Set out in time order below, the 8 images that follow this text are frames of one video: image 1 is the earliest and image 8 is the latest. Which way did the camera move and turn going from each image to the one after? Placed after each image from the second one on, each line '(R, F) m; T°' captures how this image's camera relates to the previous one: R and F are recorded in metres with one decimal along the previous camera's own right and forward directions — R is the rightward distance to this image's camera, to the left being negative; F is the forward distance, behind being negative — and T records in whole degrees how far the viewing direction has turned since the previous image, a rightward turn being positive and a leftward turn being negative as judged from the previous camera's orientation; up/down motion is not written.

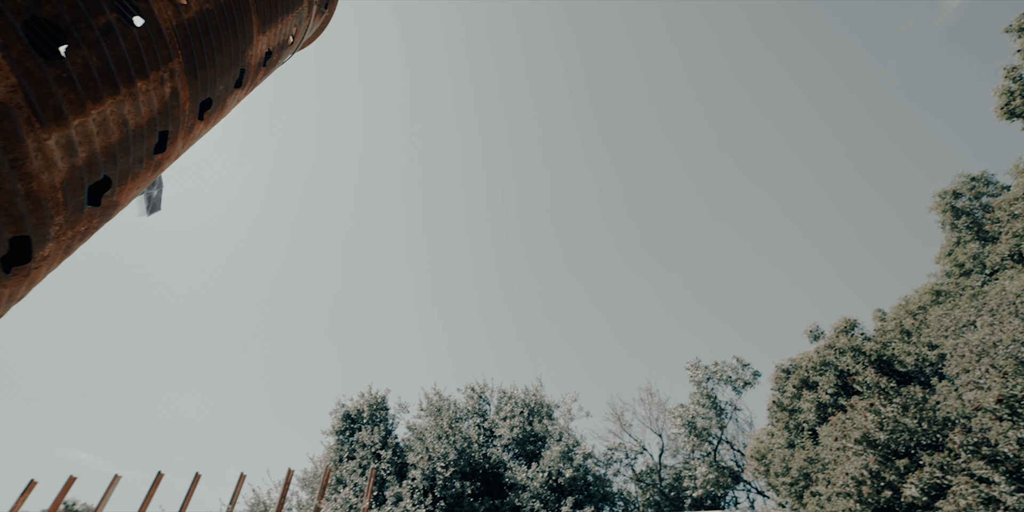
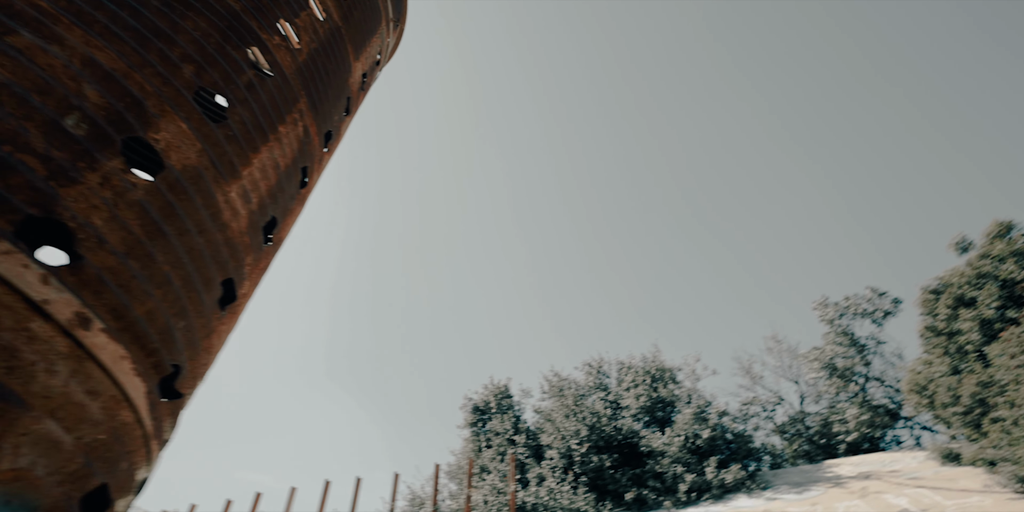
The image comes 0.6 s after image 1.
(-0.2, +1.1) m; -9°
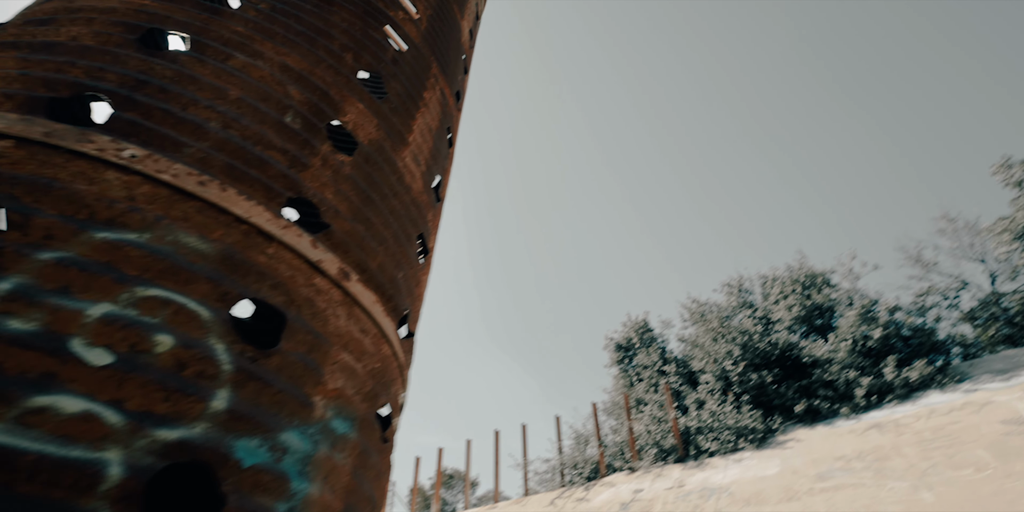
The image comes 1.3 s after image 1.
(-0.3, -0.3) m; -12°
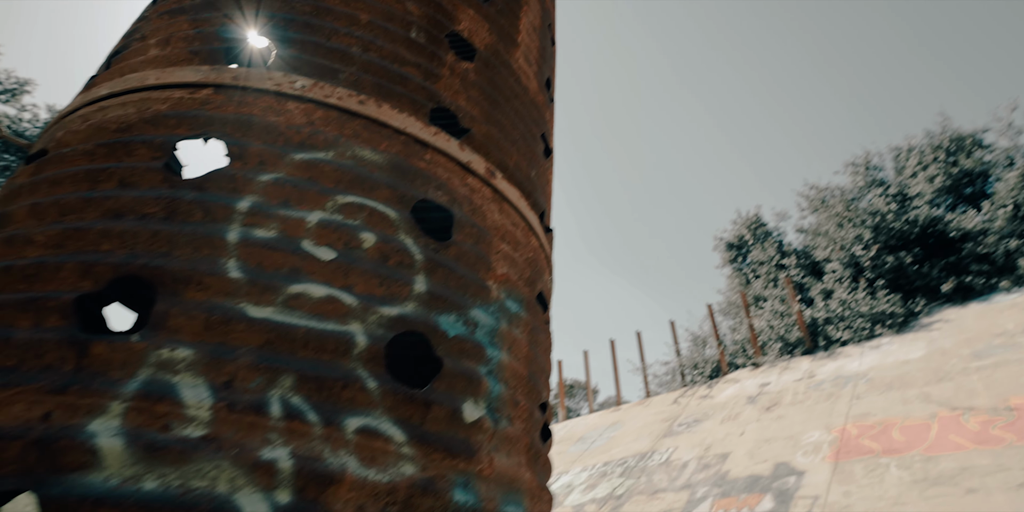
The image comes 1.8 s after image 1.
(-0.2, -0.2) m; -11°
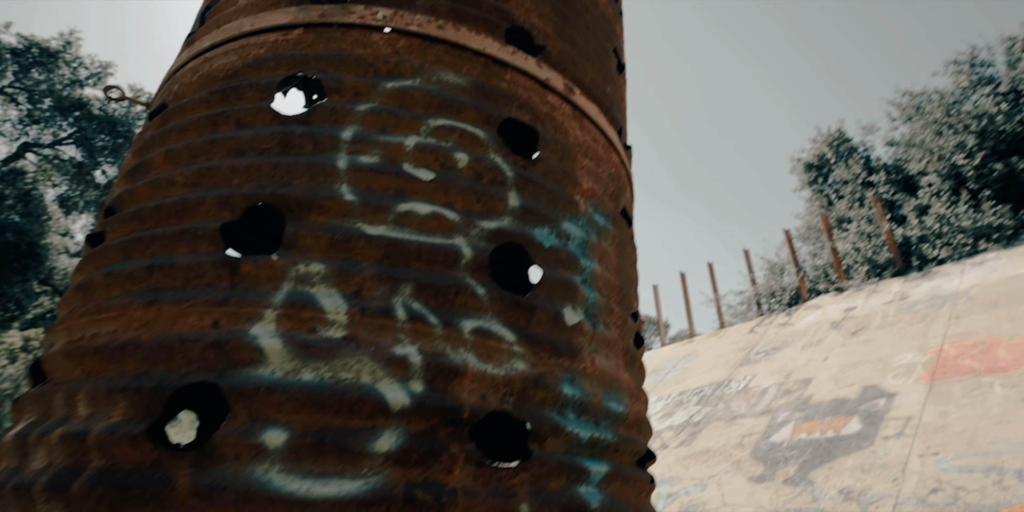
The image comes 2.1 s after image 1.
(-0.1, -0.1) m; -7°
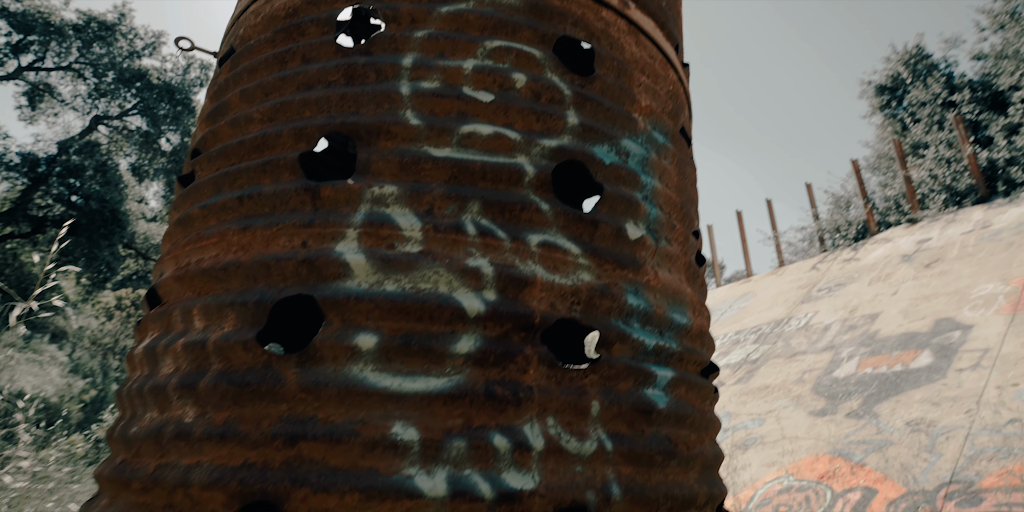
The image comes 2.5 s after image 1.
(0.0, -0.1) m; -5°
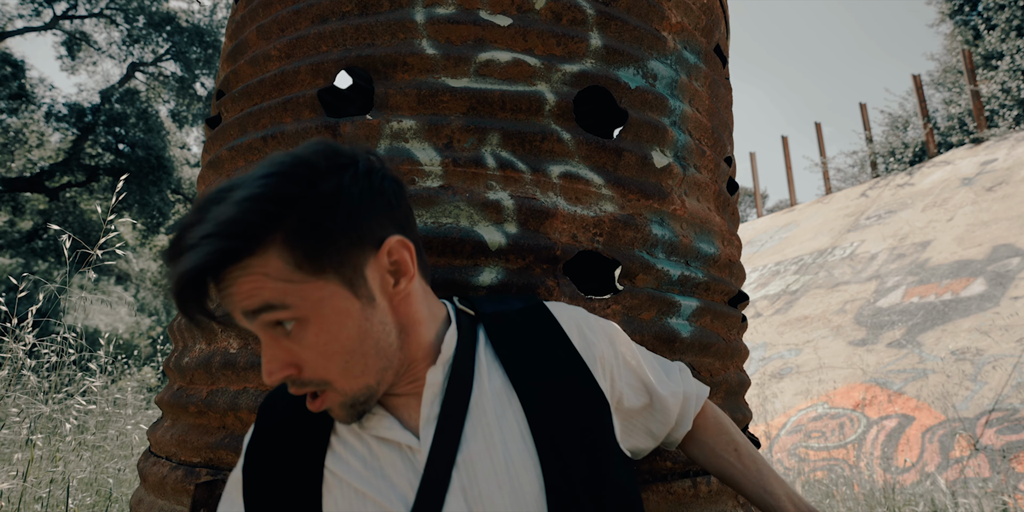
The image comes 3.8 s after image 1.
(+0.1, 0.0) m; -4°
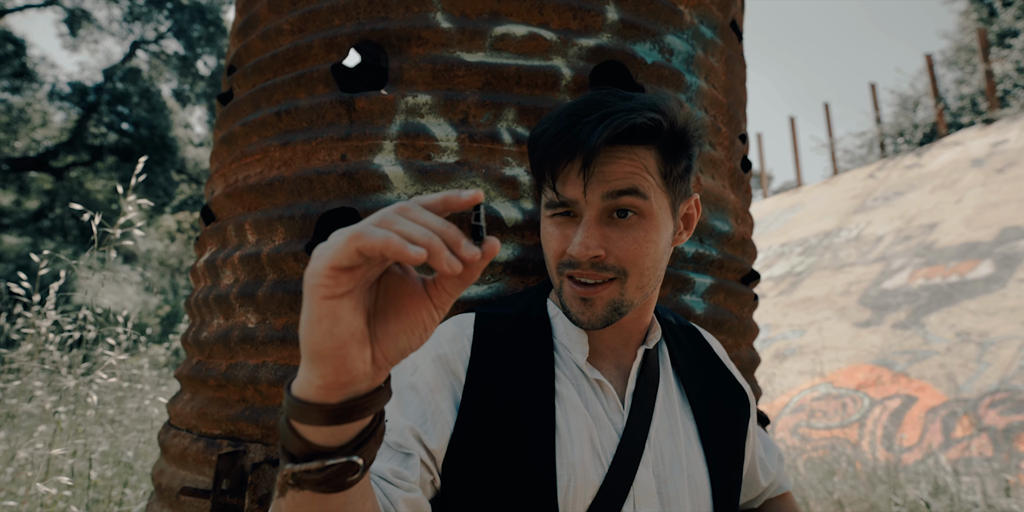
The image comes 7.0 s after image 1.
(0.0, 0.0) m; 0°
